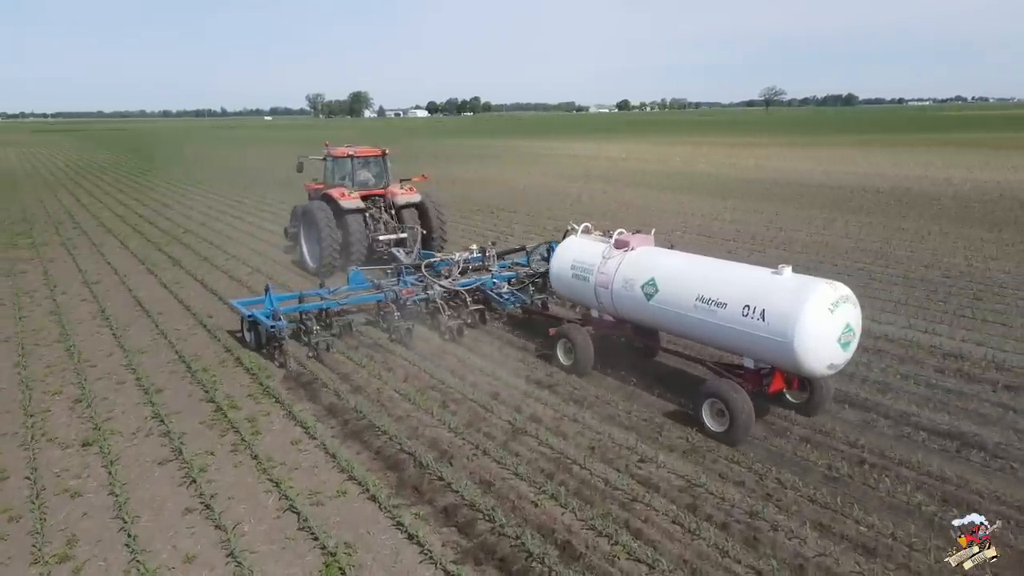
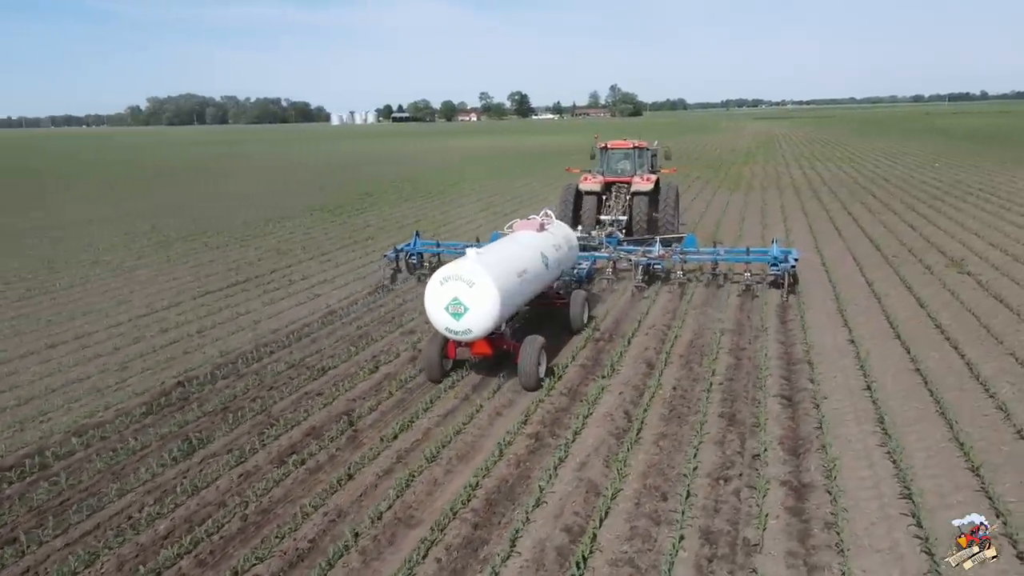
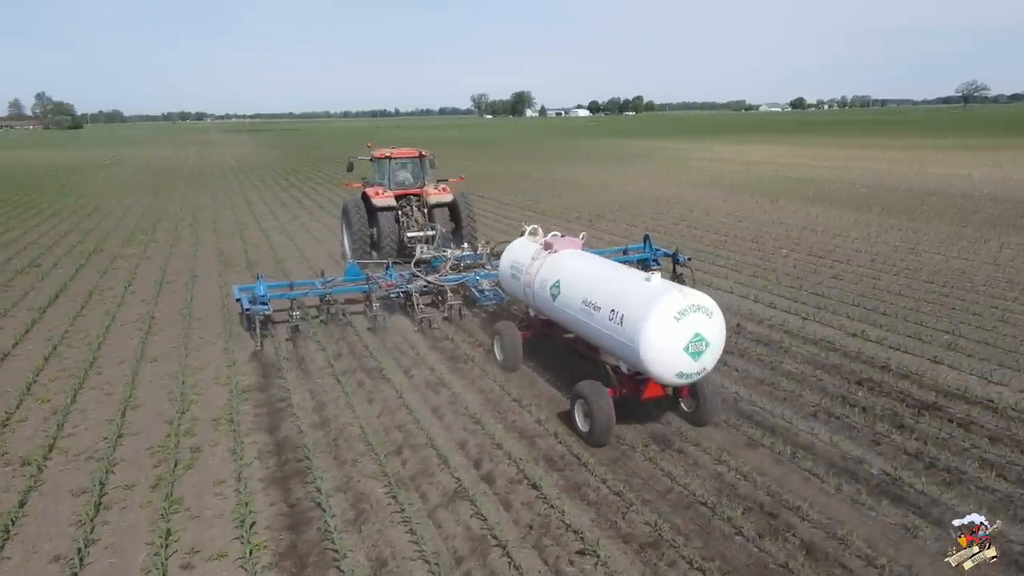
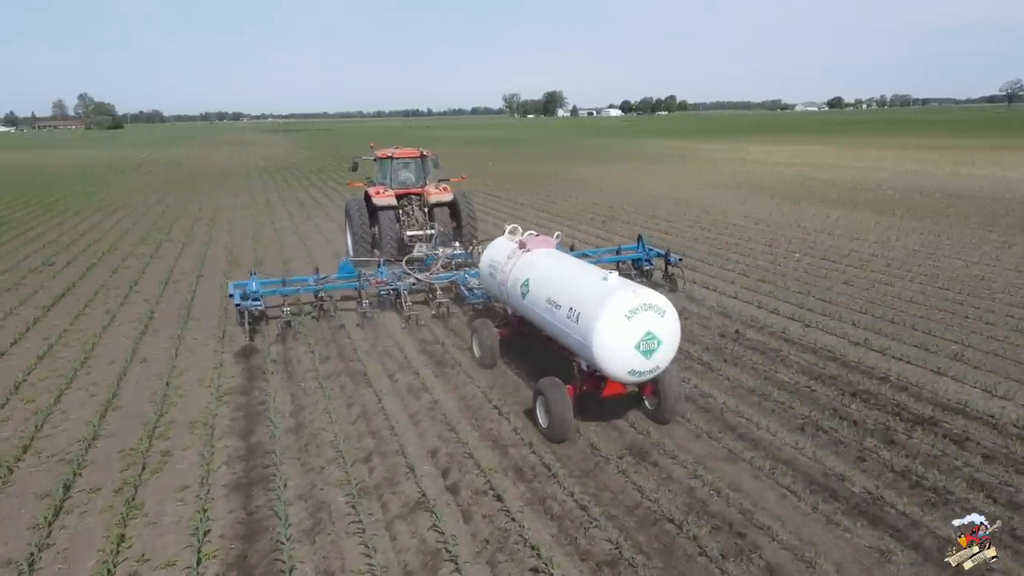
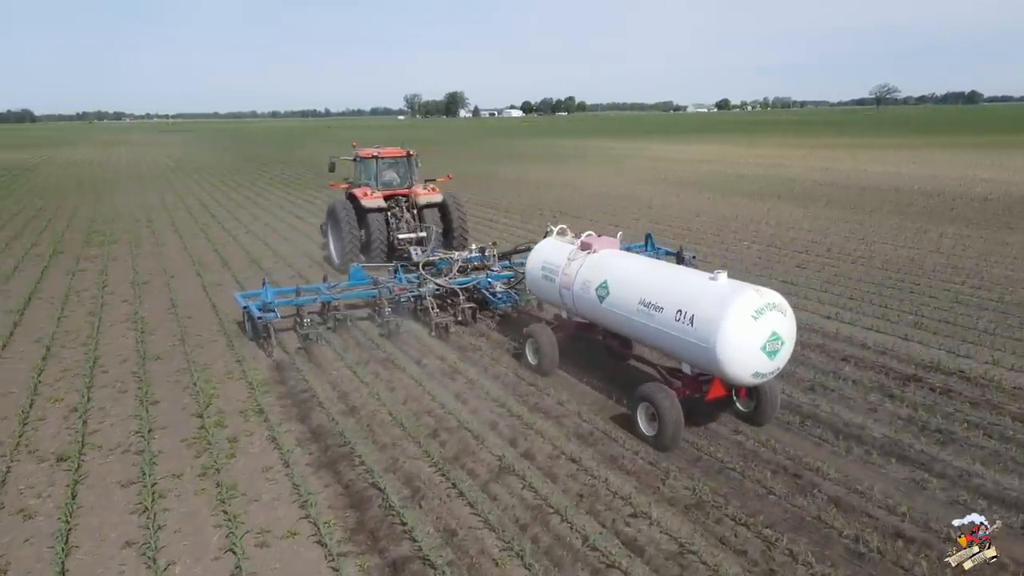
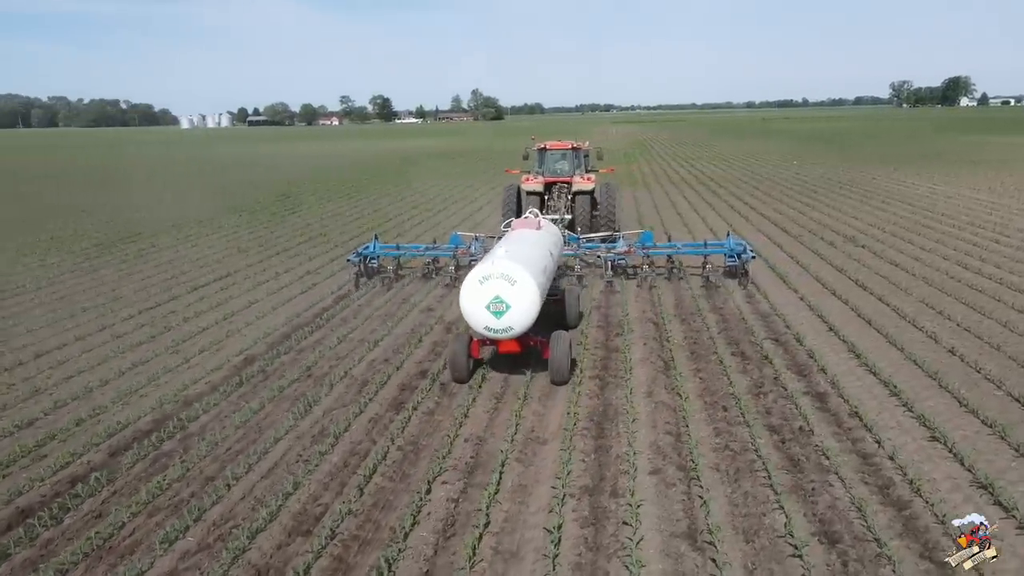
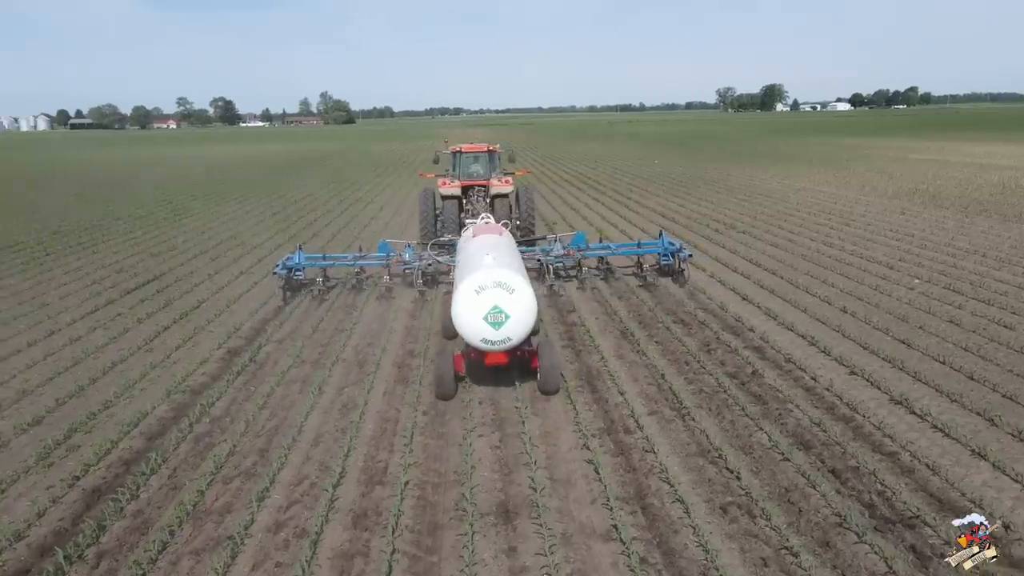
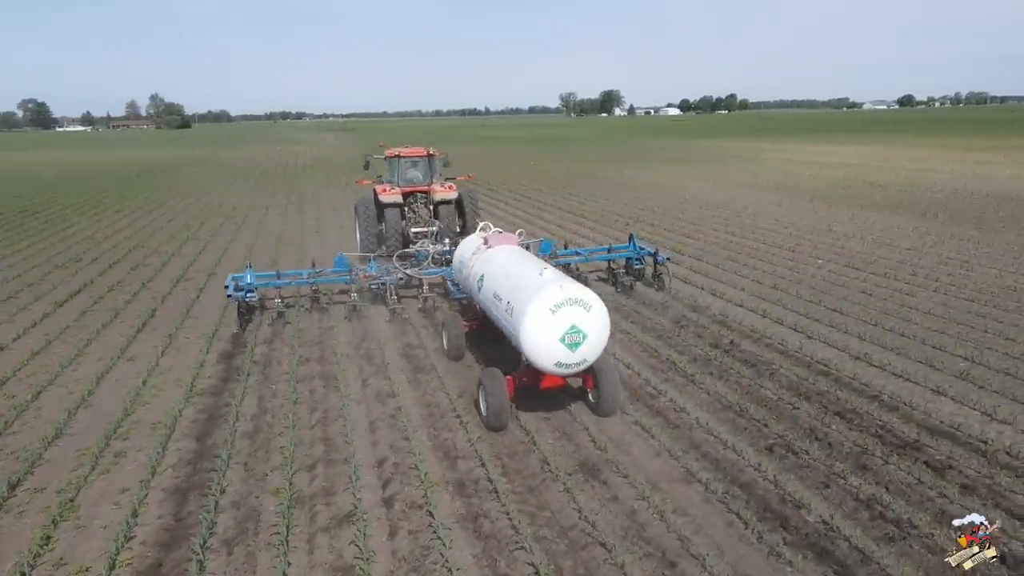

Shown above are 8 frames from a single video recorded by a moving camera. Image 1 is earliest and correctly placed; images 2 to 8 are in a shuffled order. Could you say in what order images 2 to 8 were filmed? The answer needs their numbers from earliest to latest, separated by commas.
5, 3, 4, 8, 7, 6, 2
